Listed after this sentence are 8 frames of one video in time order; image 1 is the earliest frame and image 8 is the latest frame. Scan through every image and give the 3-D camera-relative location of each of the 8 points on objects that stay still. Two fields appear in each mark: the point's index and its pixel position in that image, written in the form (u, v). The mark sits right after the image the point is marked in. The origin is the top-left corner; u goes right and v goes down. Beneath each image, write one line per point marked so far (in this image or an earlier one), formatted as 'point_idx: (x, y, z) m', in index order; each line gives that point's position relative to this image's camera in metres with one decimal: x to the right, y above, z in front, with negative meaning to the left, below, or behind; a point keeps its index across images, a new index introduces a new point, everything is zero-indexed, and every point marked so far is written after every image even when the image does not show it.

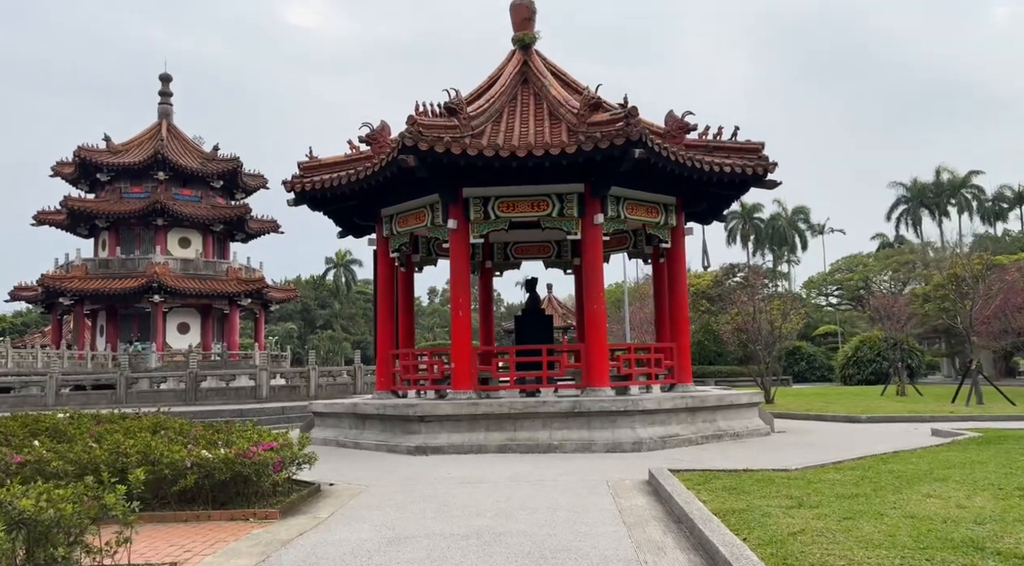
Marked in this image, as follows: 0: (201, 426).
0: (-3.5, -1.7, +8.7) m
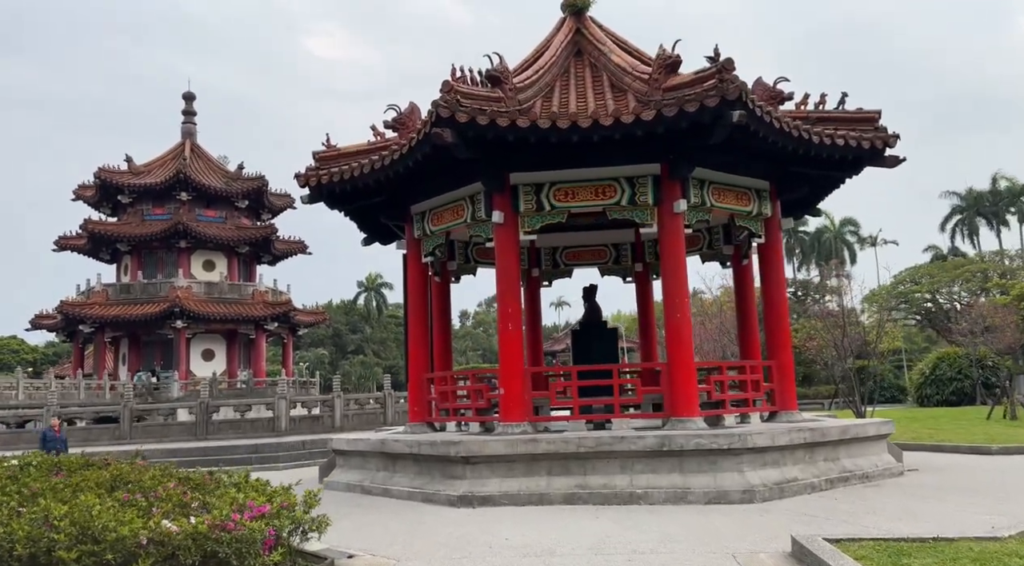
0: (-2.9, -1.7, +6.5) m
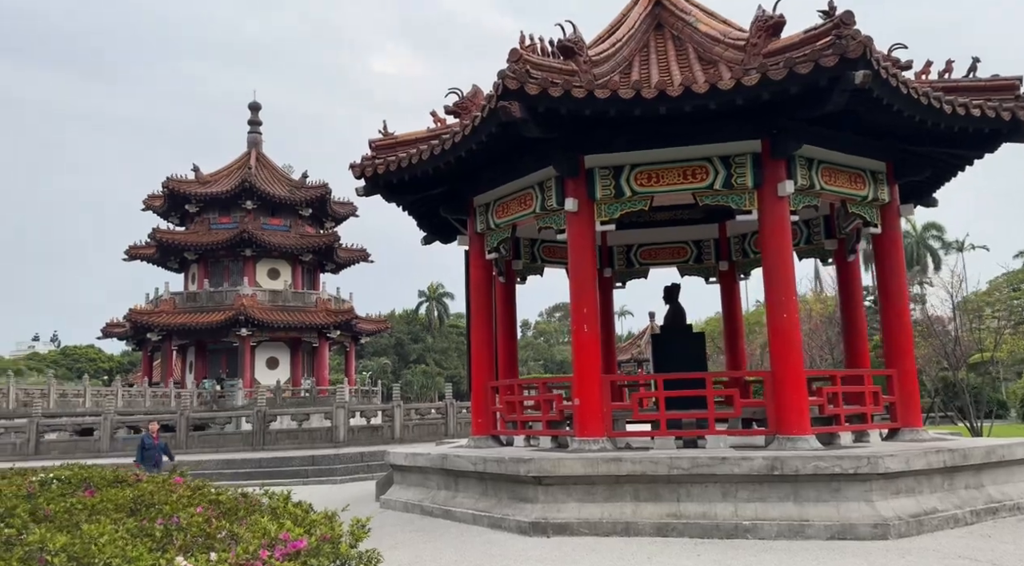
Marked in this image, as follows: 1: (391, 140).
0: (-2.2, -1.6, +5.5) m
1: (-1.6, +2.0, +10.4) m
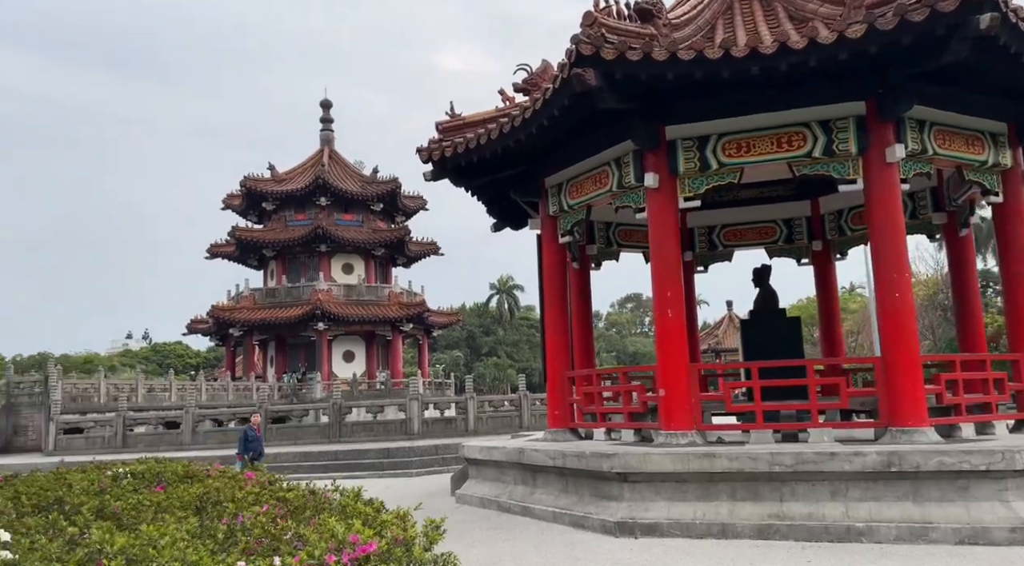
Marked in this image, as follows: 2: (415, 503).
0: (-1.7, -1.5, +5.2) m
1: (-0.7, +2.1, +9.9) m
2: (-1.2, -2.8, +9.6) m
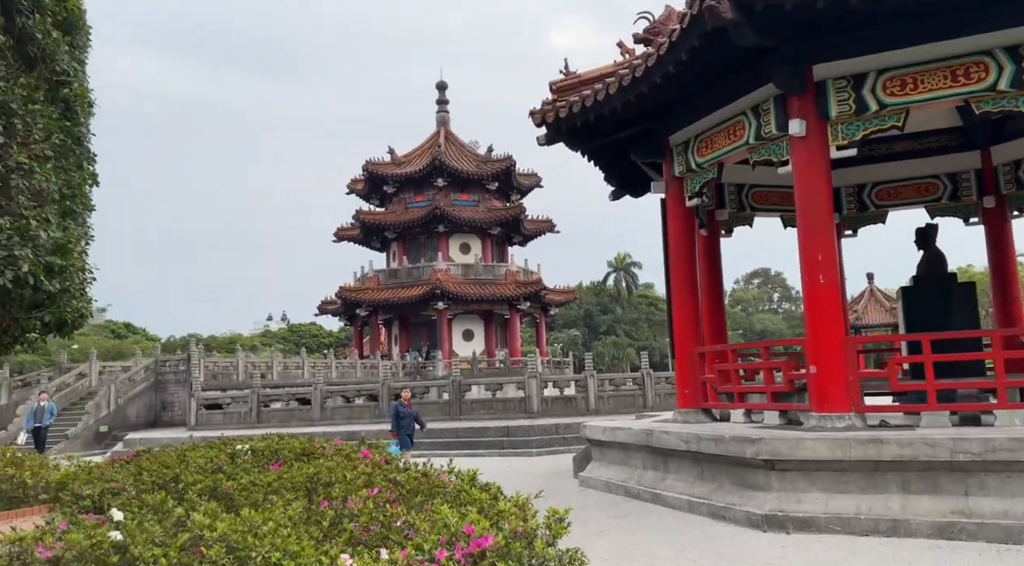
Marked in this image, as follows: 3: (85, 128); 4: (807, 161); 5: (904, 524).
0: (-0.8, -1.3, +4.8) m
1: (+0.8, +2.5, +9.2) m
2: (+0.3, -2.4, +9.2) m
3: (-3.9, +1.4, +7.0) m
4: (+2.7, +1.1, +7.1) m
5: (+2.9, -1.8, +5.6) m
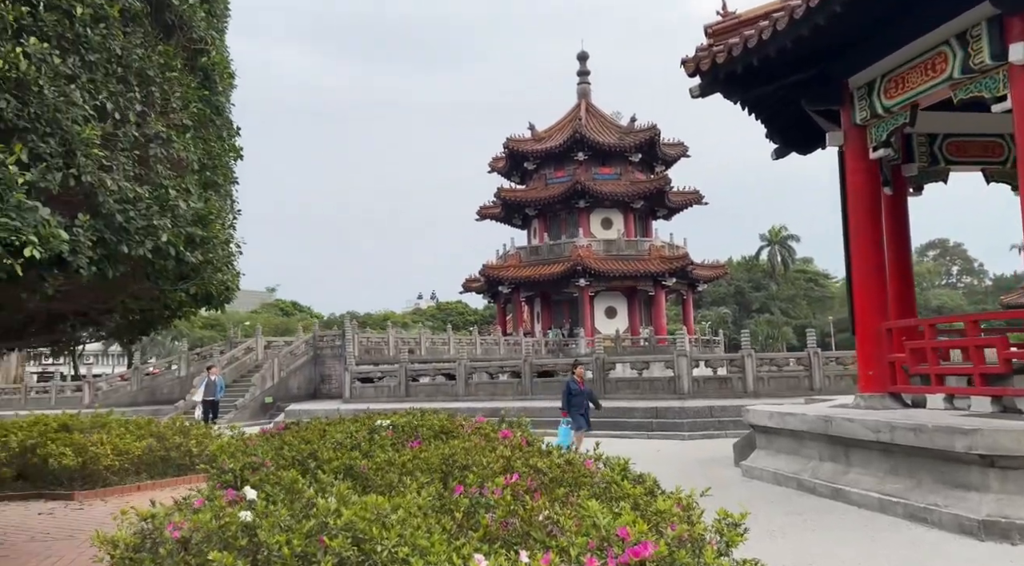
0: (+0.1, -1.1, +4.3) m
1: (+2.4, +2.8, +8.2) m
2: (+2.0, -2.1, +8.4) m
3: (-2.6, +1.7, +7.0) m
4: (+4.0, +1.4, +5.8) m
5: (+3.8, -1.5, +4.4) m
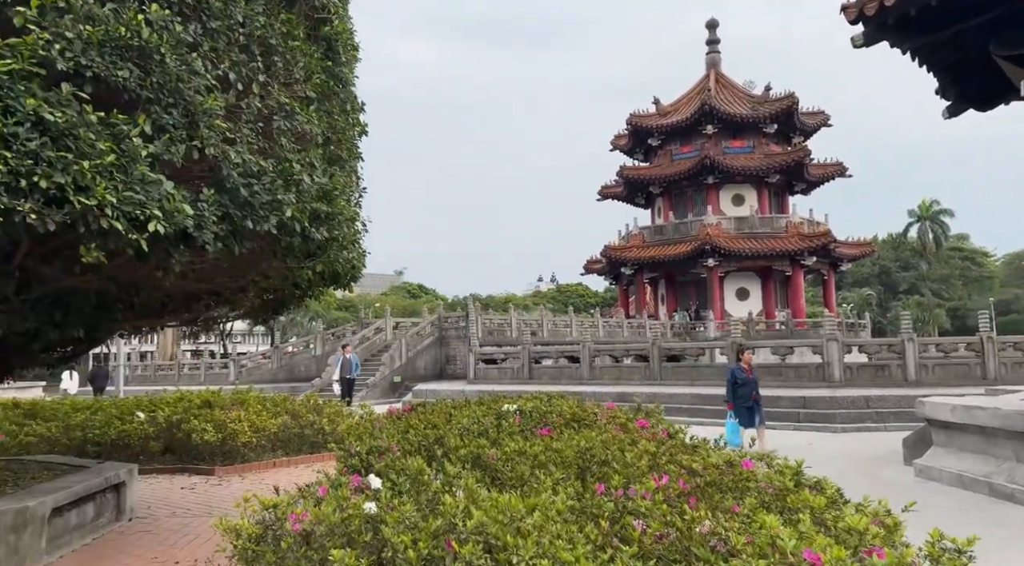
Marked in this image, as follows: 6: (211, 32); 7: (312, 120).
0: (+0.8, -0.9, +3.7) m
1: (+3.7, +3.1, +7.2) m
2: (+3.3, -1.9, +7.5) m
3: (-1.5, +1.9, +6.7) m
4: (+4.9, +1.6, +4.5) m
5: (+4.5, -1.4, +3.2) m
6: (-2.0, +1.6, +5.0) m
7: (-1.5, +1.2, +5.8) m
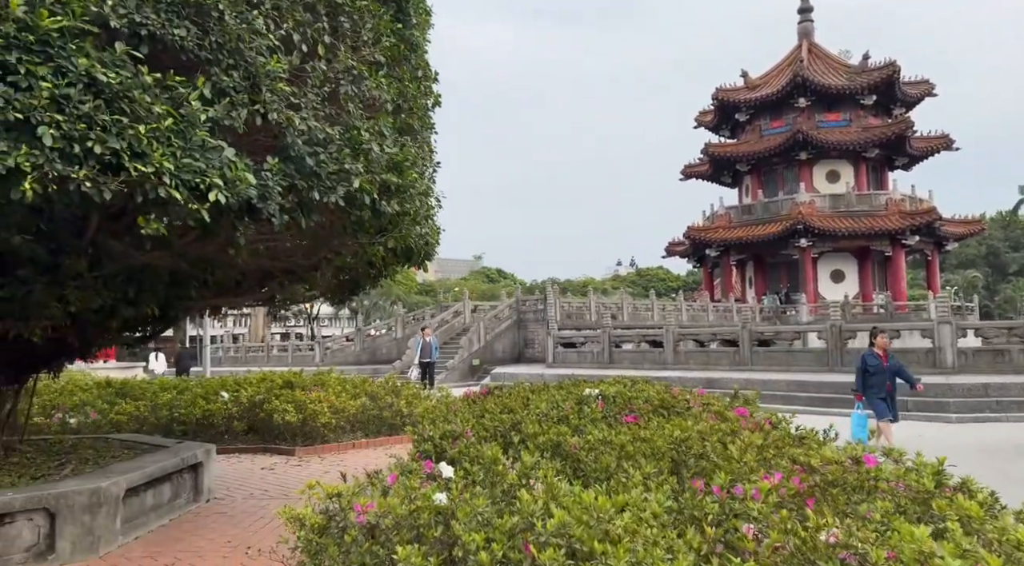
0: (+1.2, -0.8, +3.2) m
1: (+4.4, +3.3, +6.3) m
2: (+4.1, -1.6, +6.7) m
3: (-0.8, +2.1, +6.4) m
4: (+5.3, +1.8, +3.6) m
5: (+4.8, -1.2, +2.4) m
6: (-1.5, +1.8, +4.7) m
7: (-0.9, +1.4, +5.5) m
